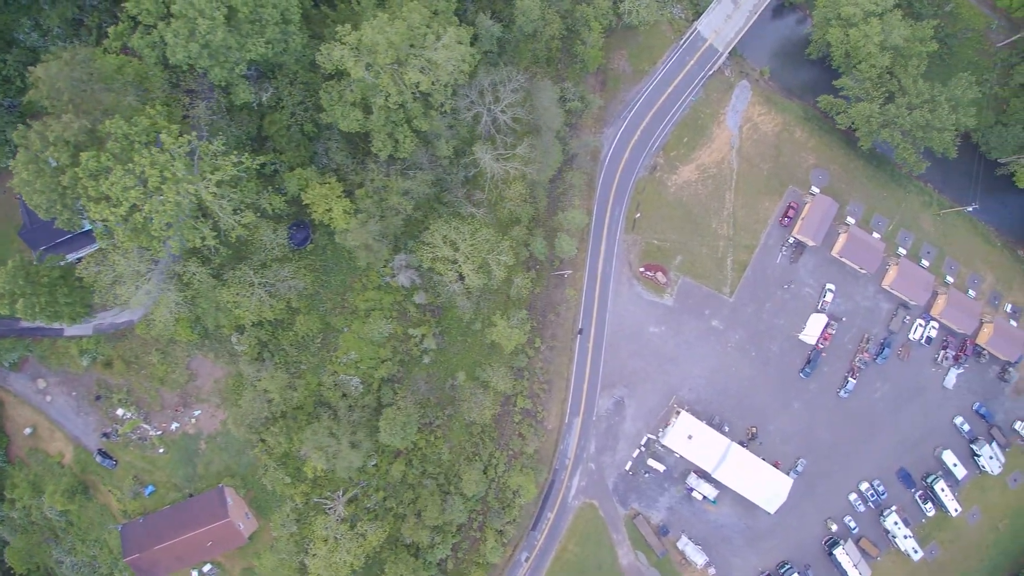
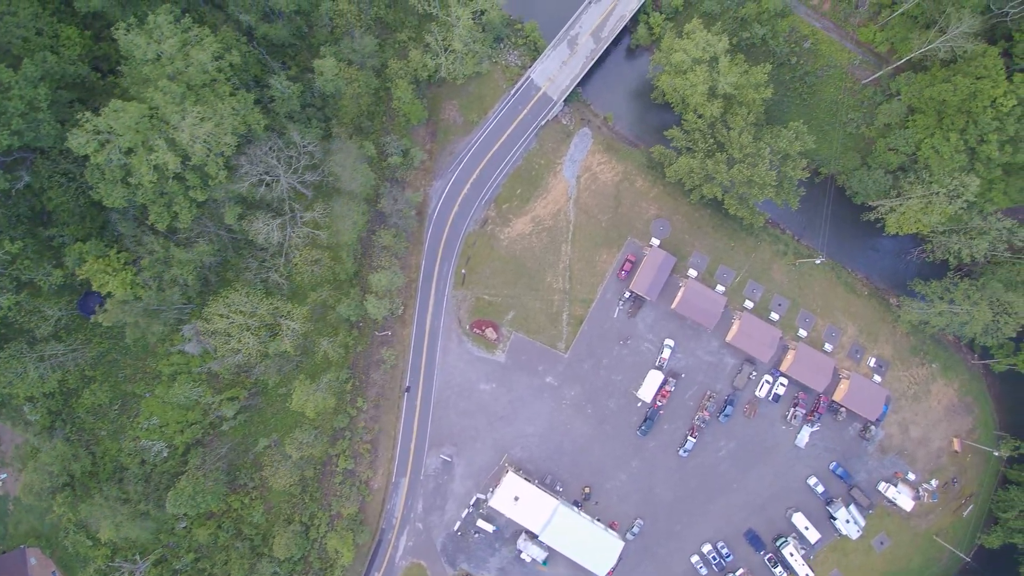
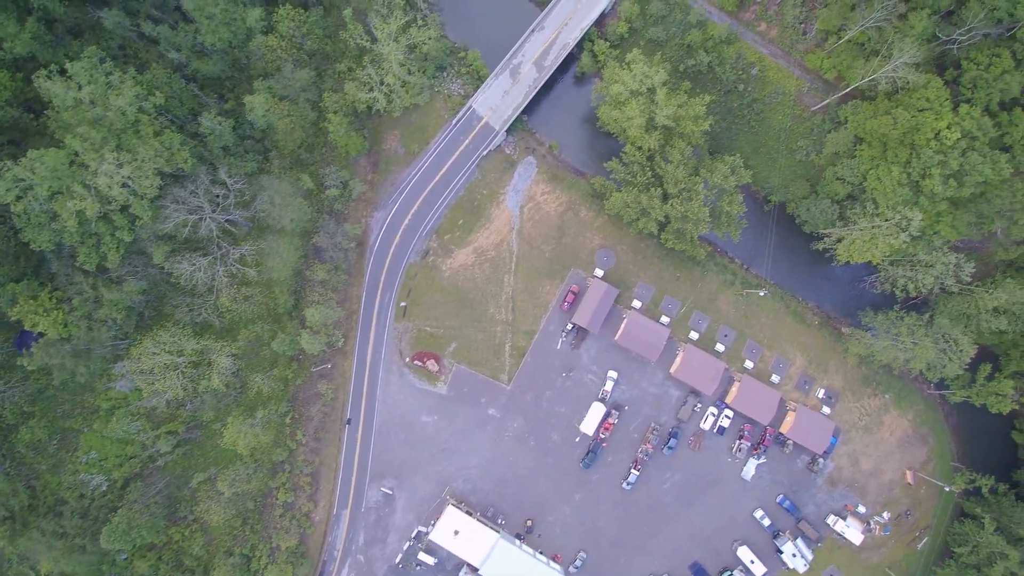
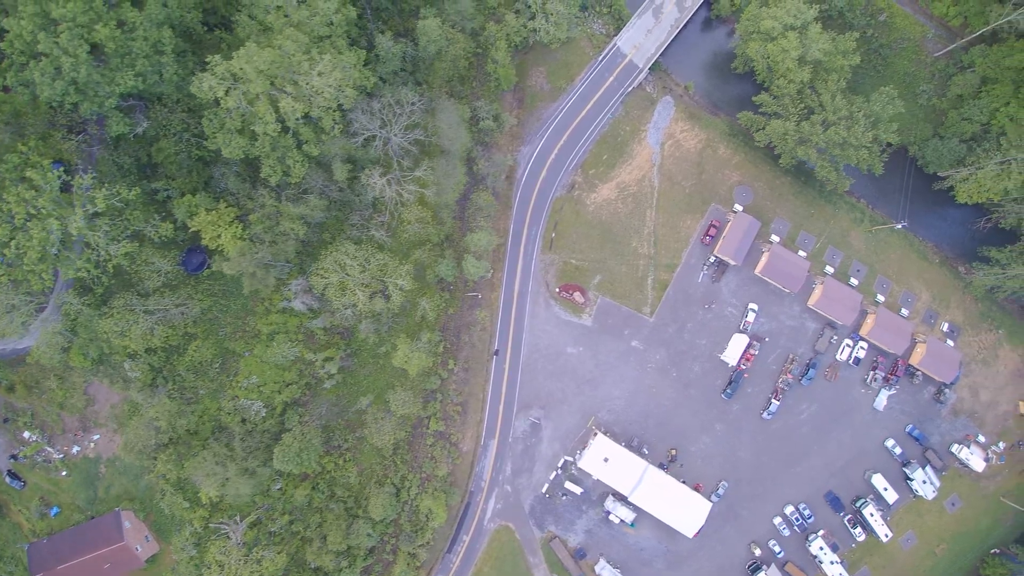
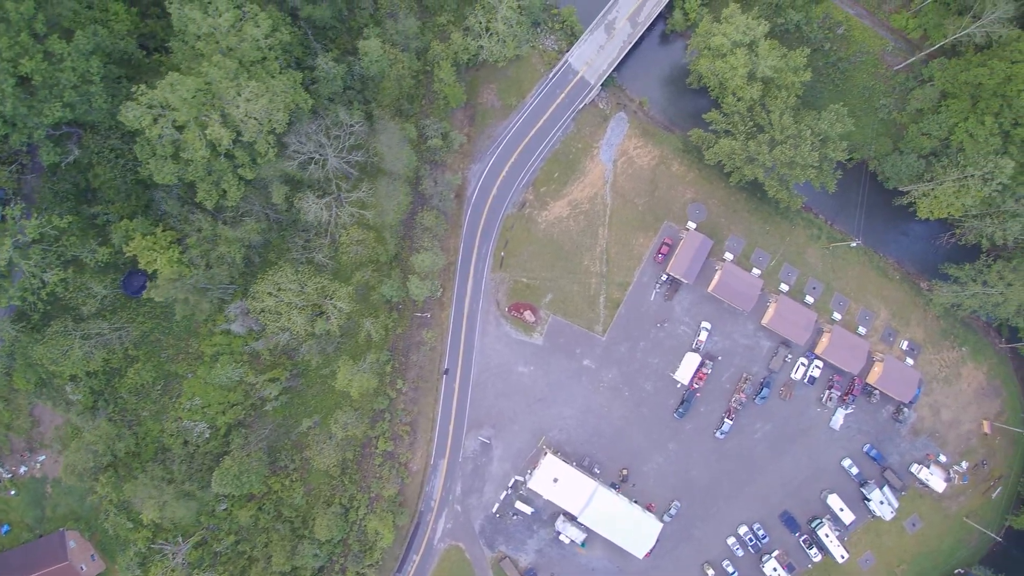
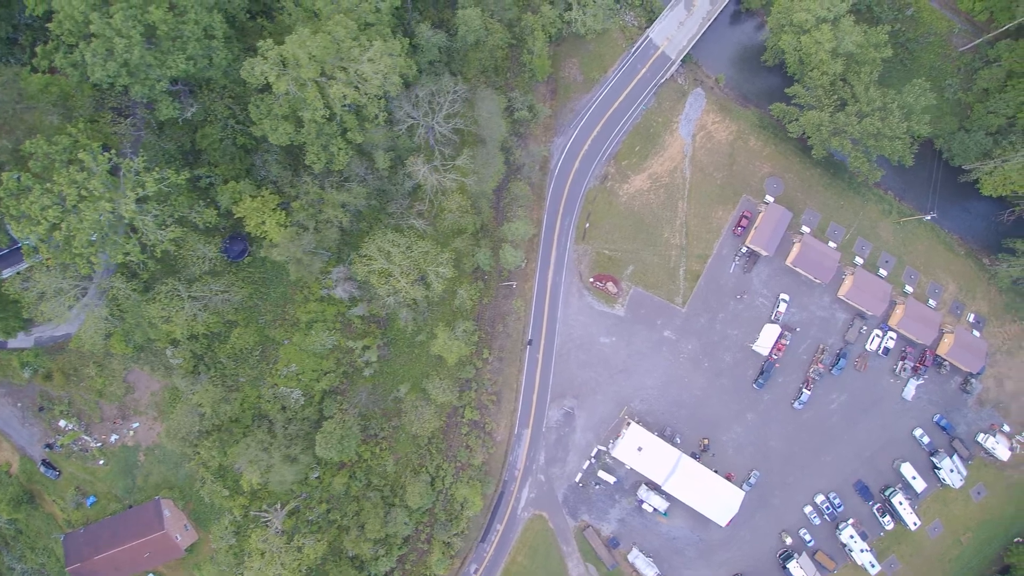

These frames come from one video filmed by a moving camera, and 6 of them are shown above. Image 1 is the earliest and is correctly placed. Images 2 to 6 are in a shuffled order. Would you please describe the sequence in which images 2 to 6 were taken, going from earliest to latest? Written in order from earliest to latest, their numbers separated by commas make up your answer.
6, 4, 5, 2, 3
